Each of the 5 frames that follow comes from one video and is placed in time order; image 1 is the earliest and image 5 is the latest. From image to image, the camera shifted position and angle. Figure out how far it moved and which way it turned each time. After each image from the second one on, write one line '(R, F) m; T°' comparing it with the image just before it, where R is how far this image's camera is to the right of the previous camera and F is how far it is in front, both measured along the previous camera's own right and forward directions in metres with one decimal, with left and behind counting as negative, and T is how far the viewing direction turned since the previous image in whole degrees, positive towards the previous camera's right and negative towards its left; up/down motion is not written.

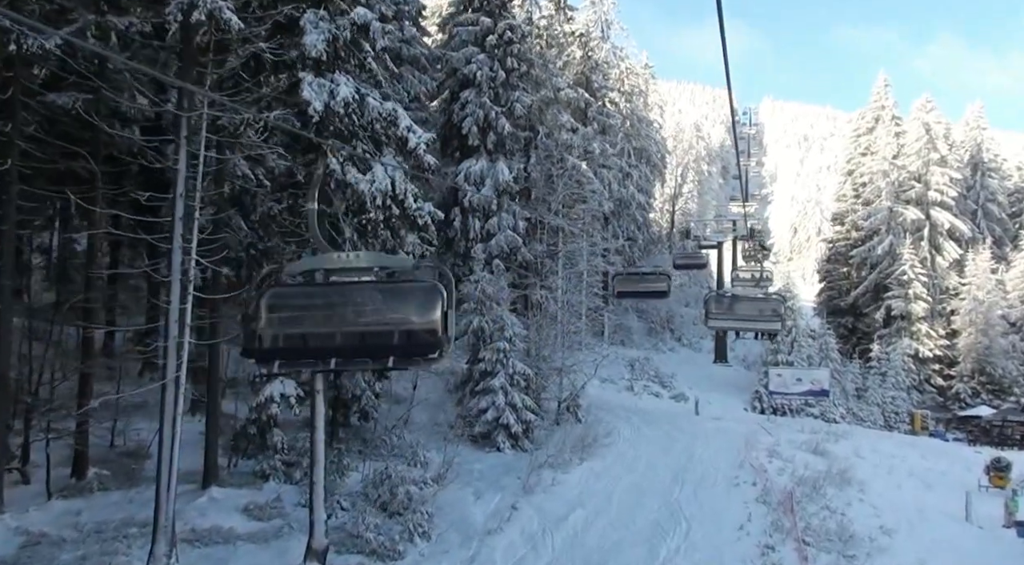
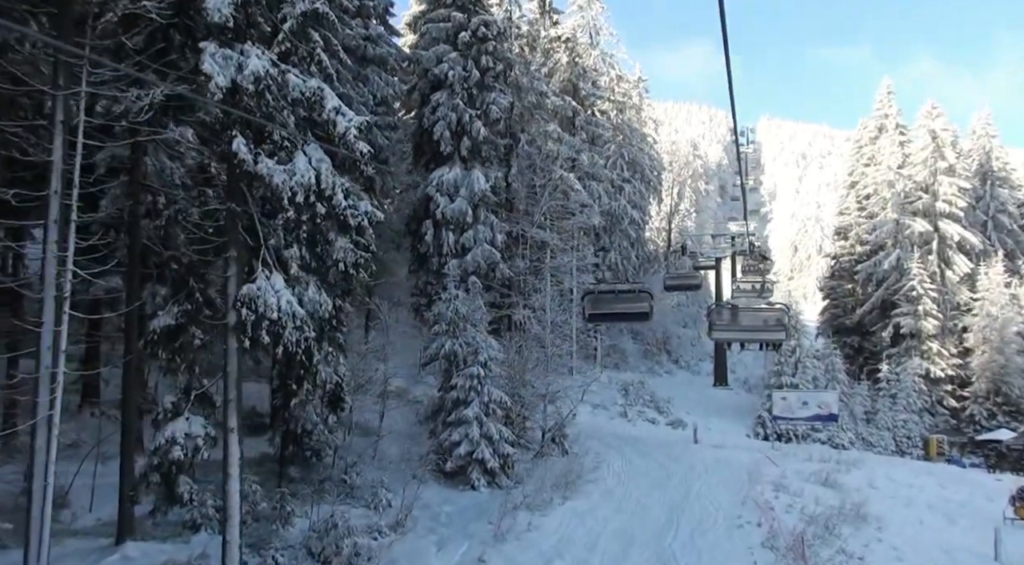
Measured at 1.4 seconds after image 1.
(+0.6, +2.1) m; 0°
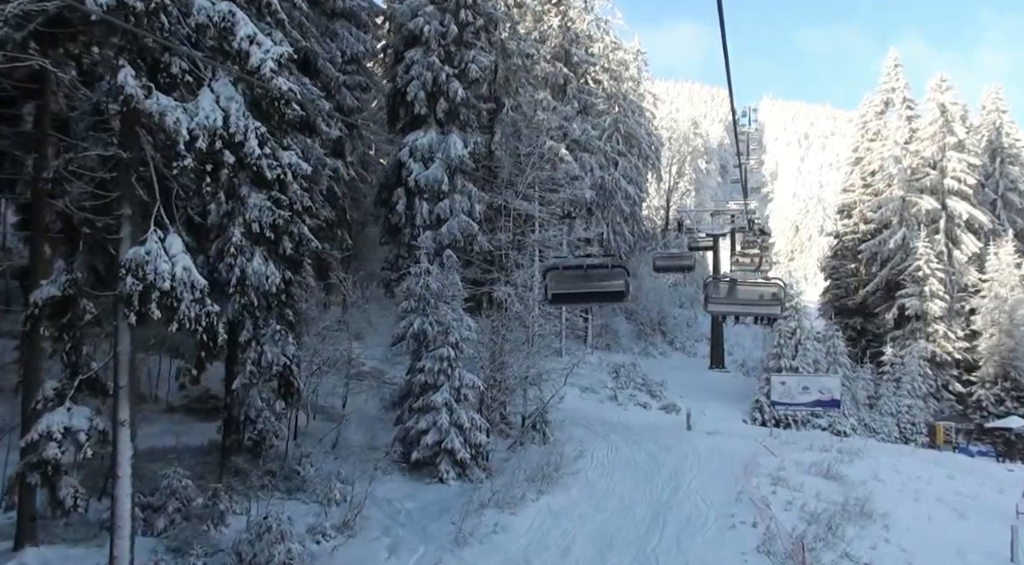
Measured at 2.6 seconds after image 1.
(+0.5, +1.8) m; 0°
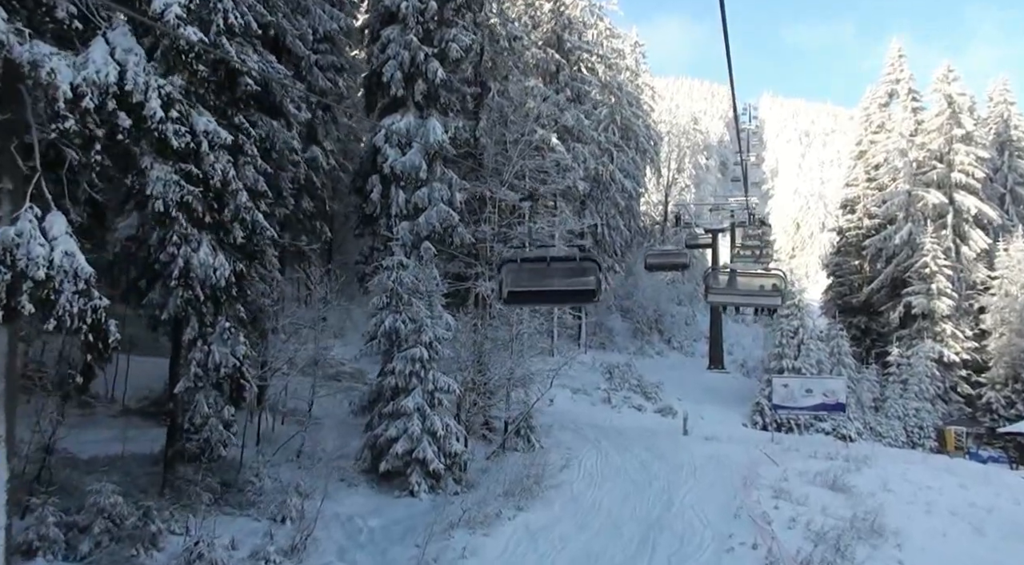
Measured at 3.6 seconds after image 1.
(+0.4, +1.5) m; 0°
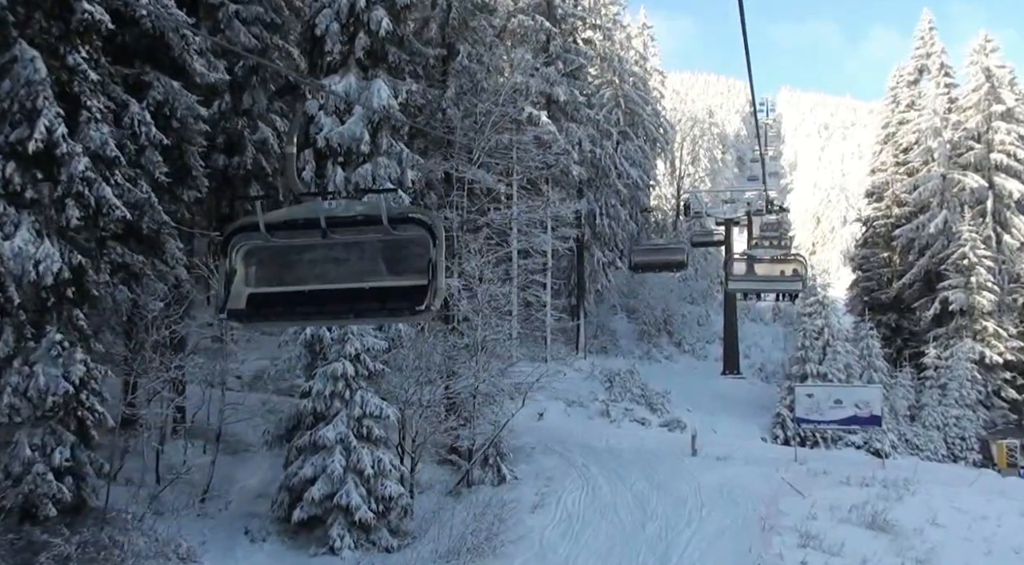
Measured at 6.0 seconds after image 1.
(+1.0, +3.5) m; -1°
